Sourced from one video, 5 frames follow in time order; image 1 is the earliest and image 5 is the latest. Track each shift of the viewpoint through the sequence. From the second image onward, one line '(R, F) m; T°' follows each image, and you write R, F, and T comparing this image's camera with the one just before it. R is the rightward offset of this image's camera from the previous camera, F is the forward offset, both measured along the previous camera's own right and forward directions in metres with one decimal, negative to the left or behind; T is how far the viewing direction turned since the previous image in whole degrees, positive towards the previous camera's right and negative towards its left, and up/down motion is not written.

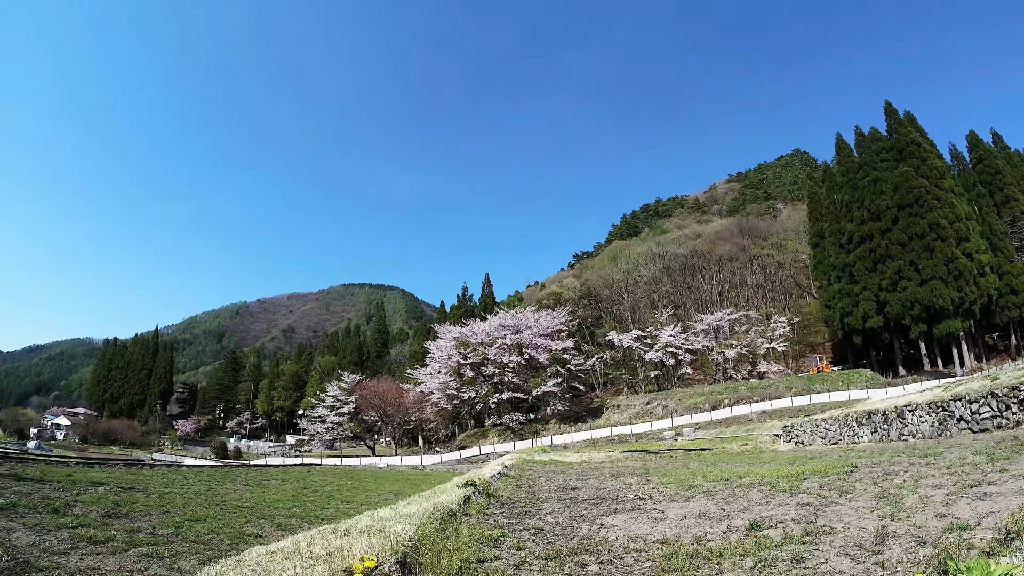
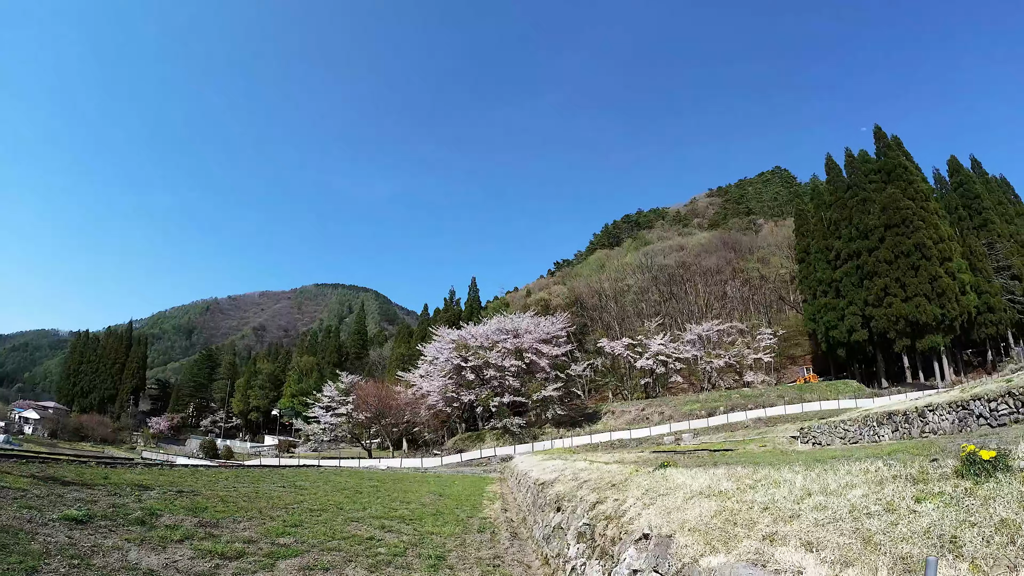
(-2.3, -0.1) m; +4°
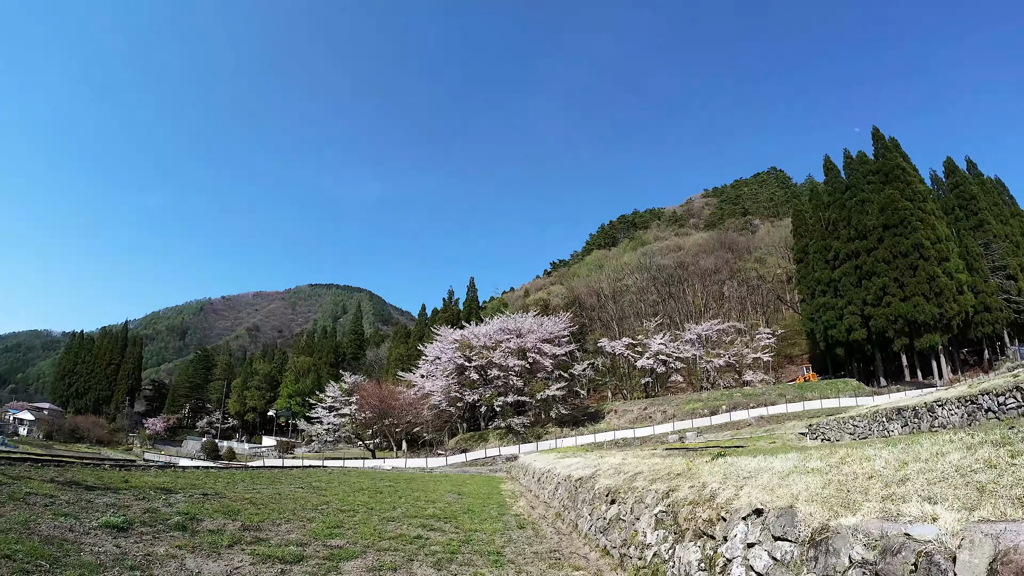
(-0.8, -0.1) m; +1°
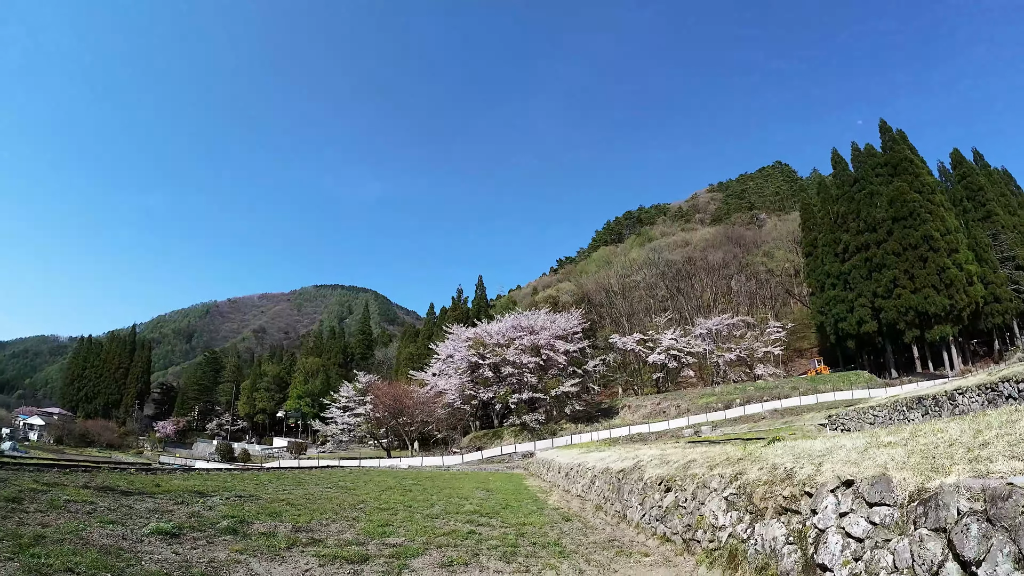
(-0.6, 0.0) m; 0°
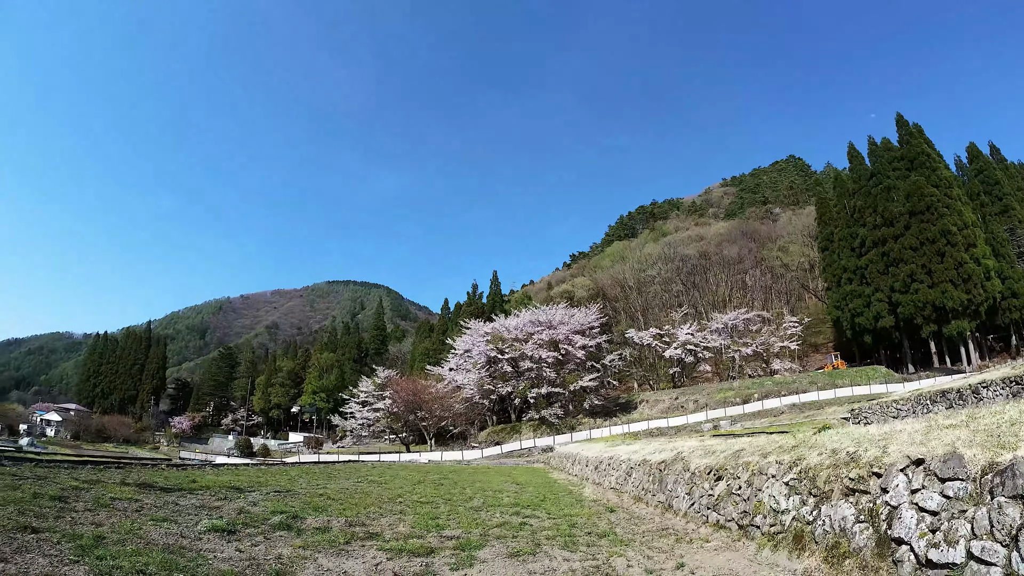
(-0.6, -0.1) m; -1°
